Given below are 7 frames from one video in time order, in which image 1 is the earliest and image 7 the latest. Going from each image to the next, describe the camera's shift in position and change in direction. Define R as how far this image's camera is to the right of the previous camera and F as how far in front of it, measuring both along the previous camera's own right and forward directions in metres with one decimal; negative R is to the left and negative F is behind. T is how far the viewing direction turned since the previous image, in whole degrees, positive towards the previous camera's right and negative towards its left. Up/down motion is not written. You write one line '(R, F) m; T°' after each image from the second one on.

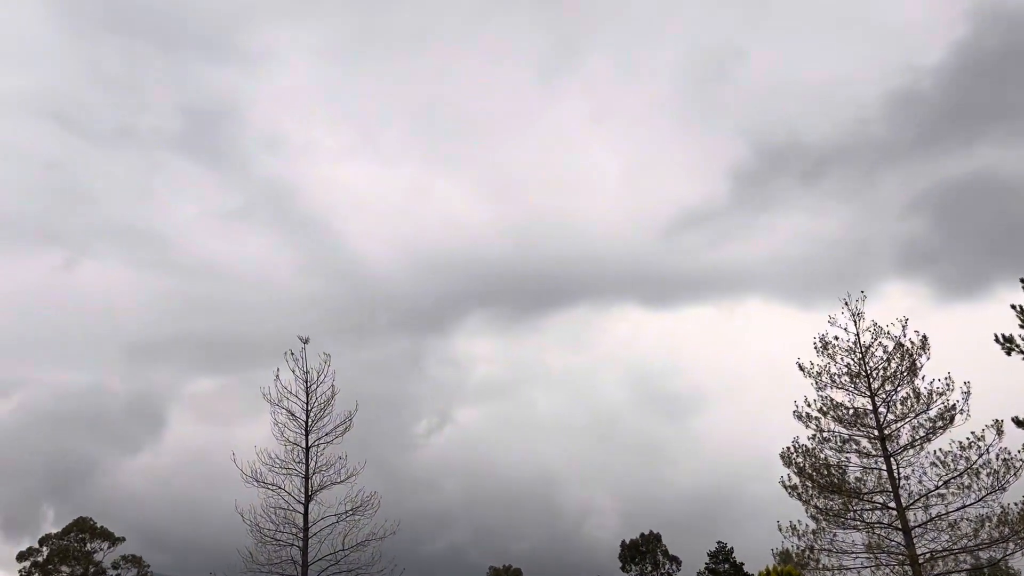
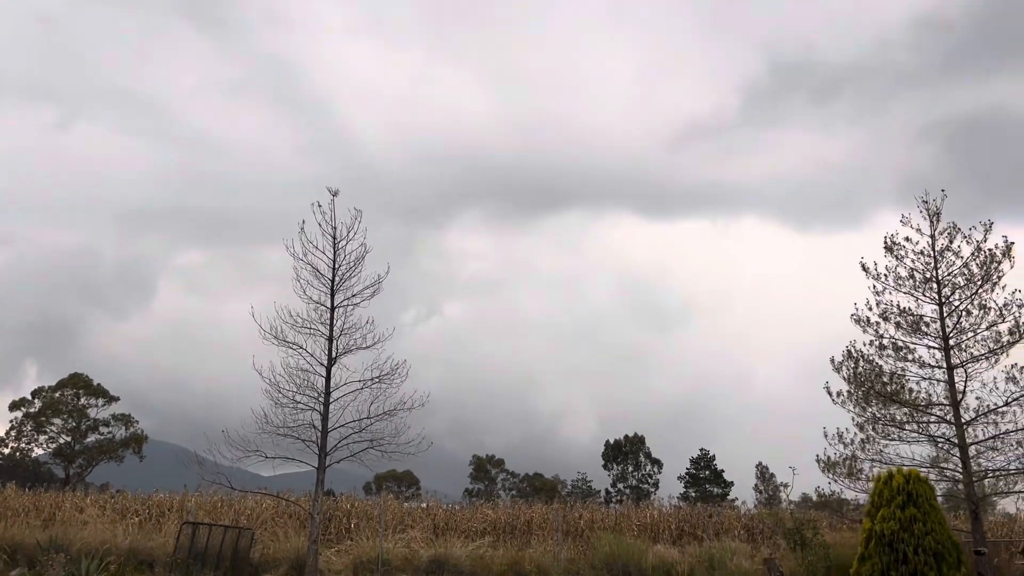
(+1.1, +0.4) m; -8°
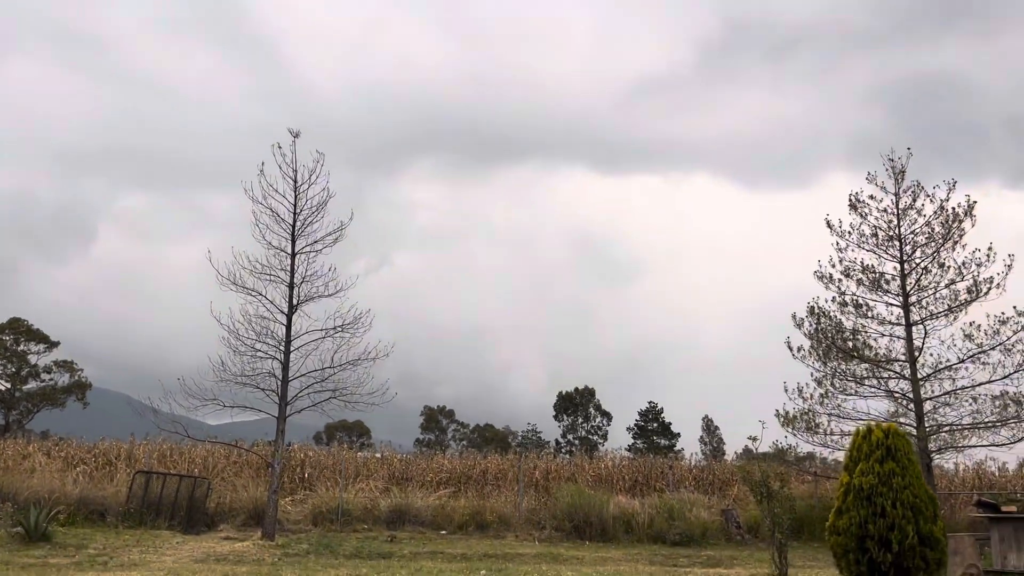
(+0.3, +0.1) m; +1°
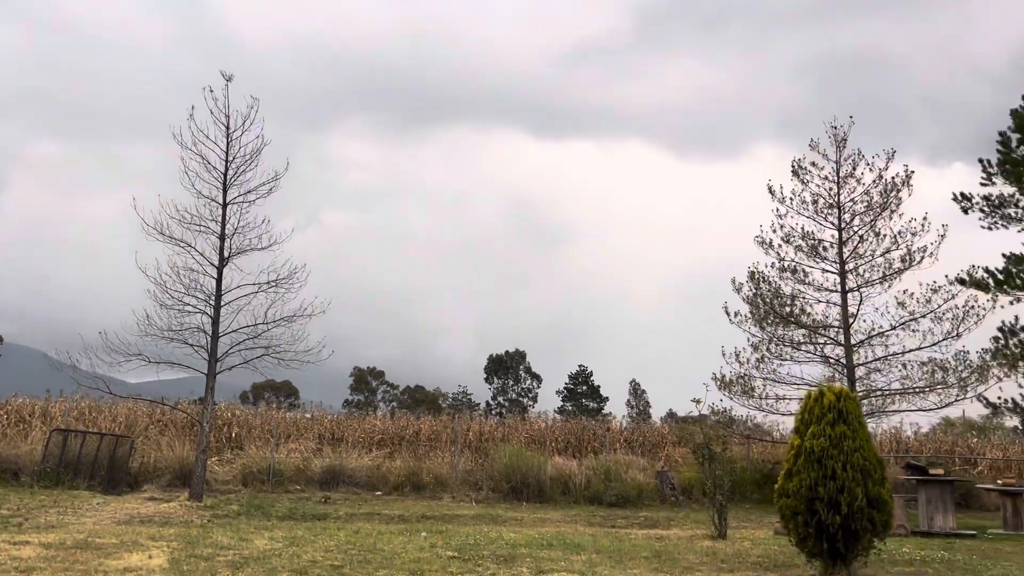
(+0.3, +0.1) m; +3°
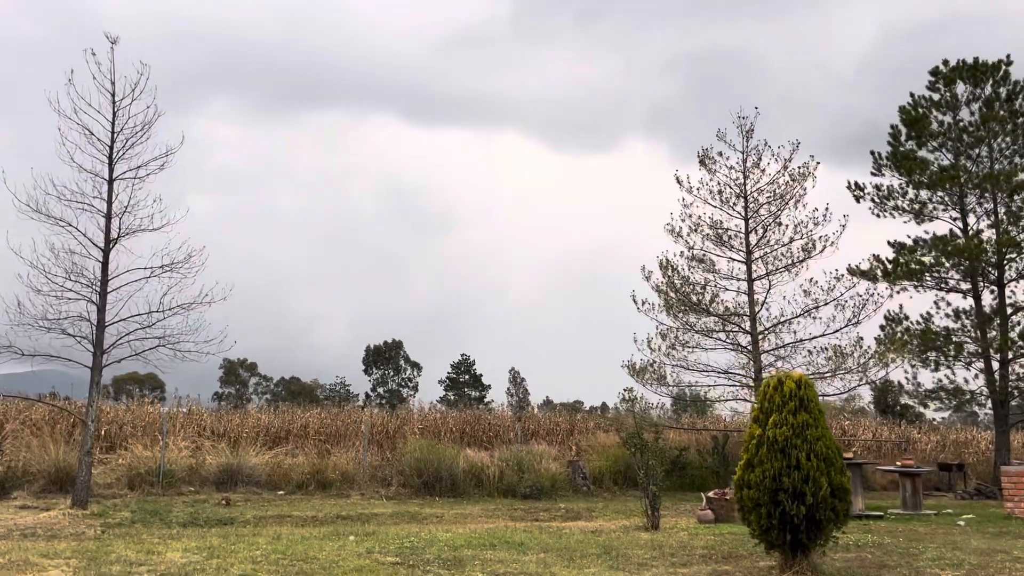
(-0.3, +0.3) m; +8°
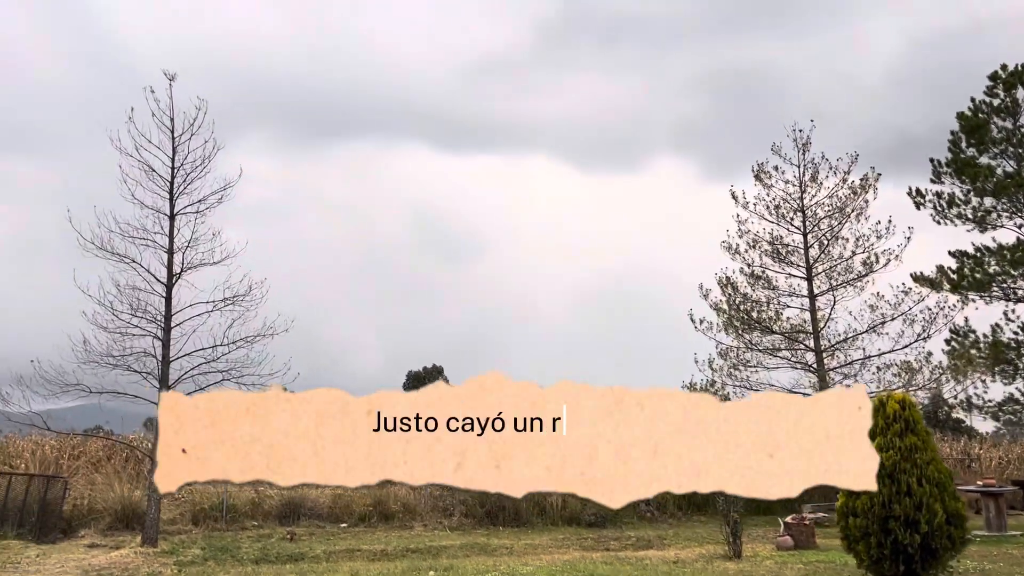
(-0.4, +0.1) m; -2°
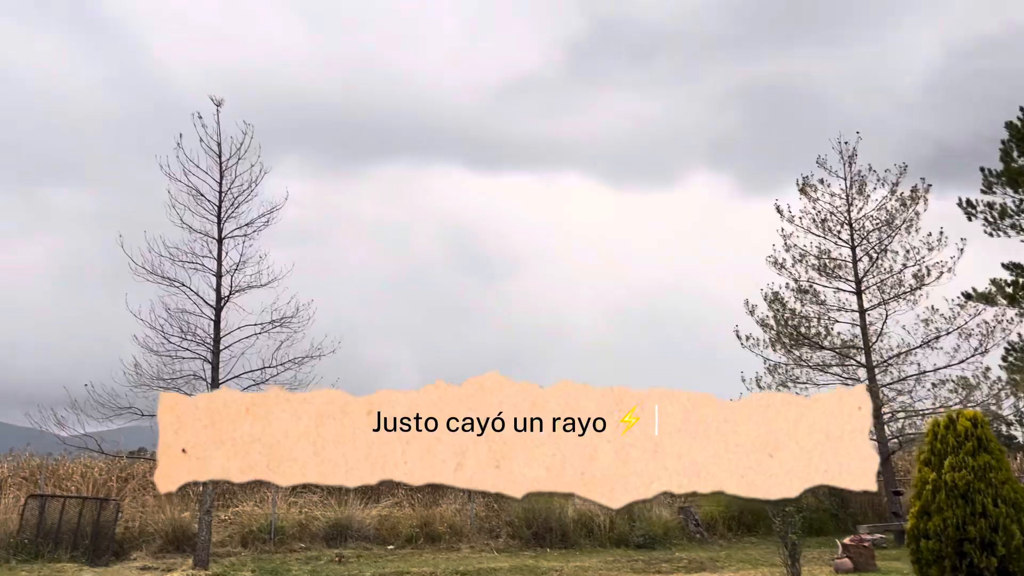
(-0.2, 0.0) m; -2°
